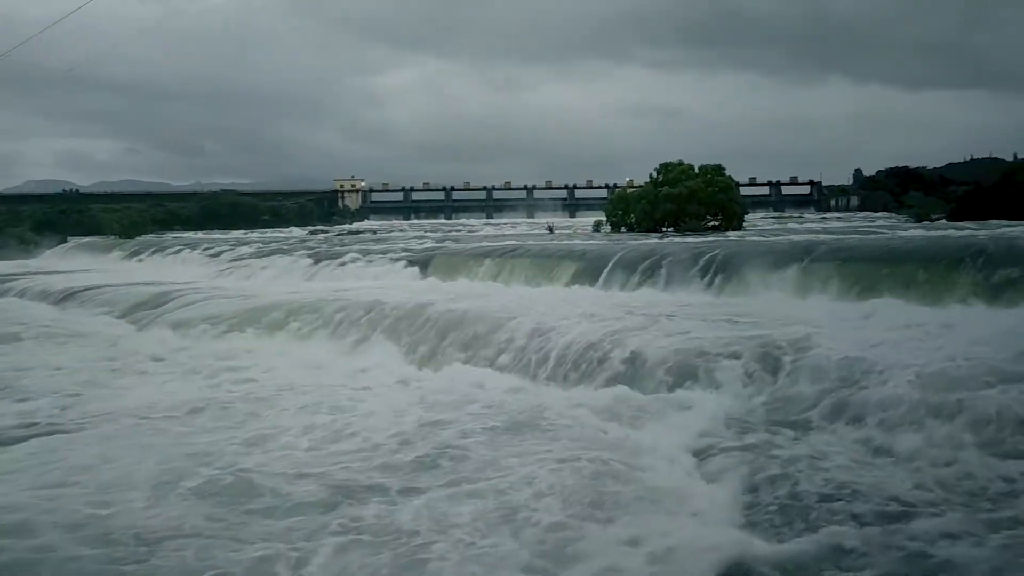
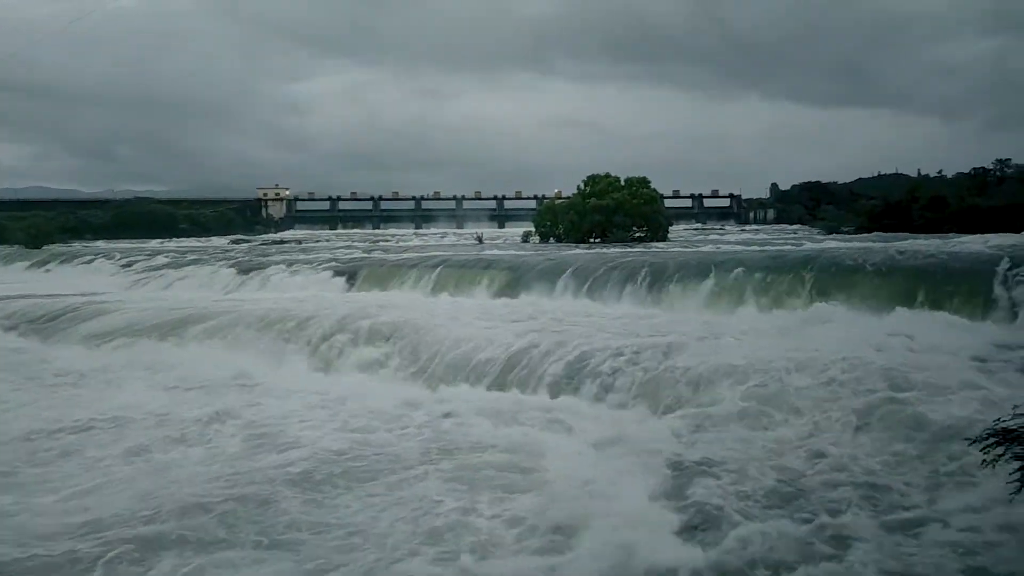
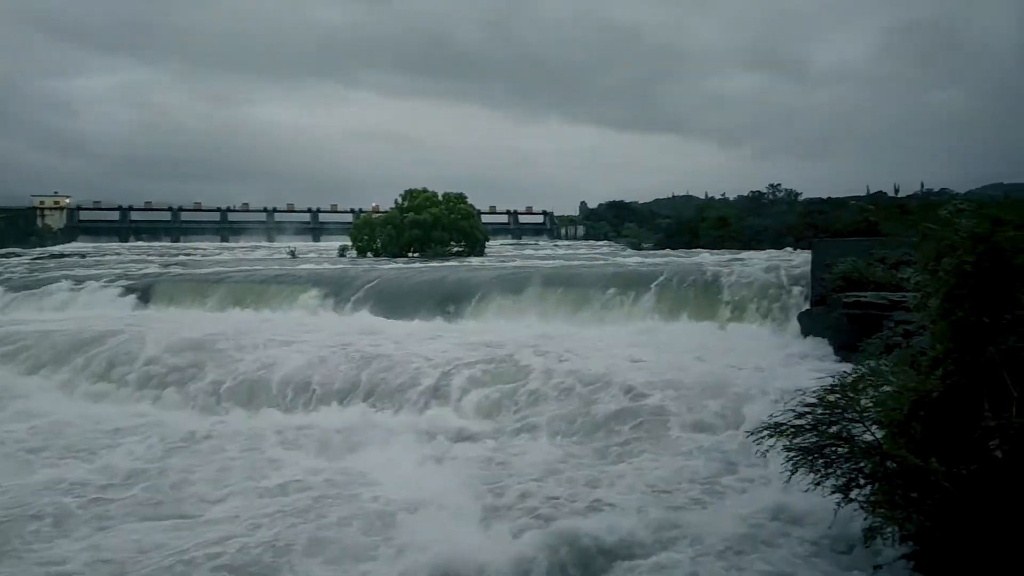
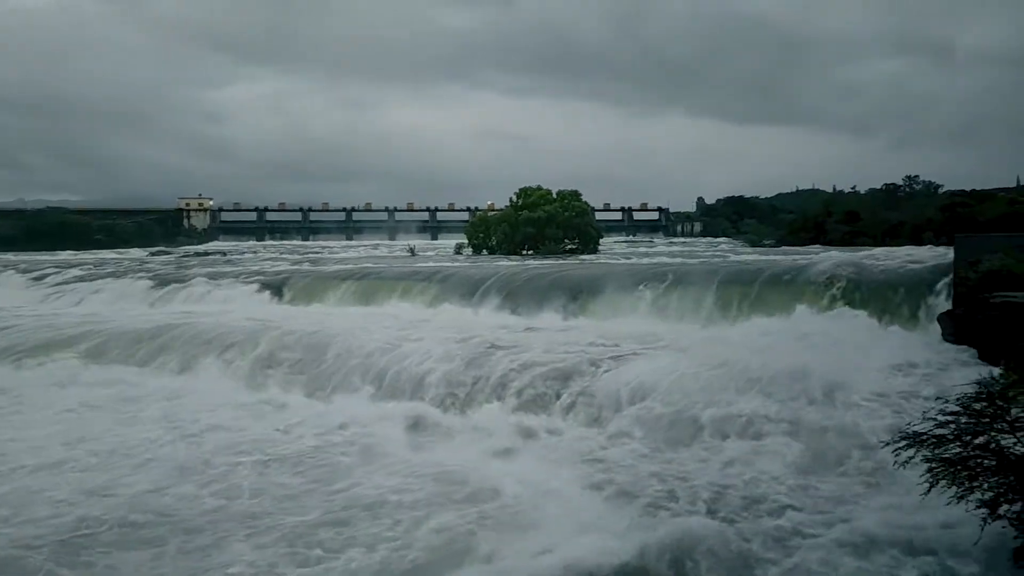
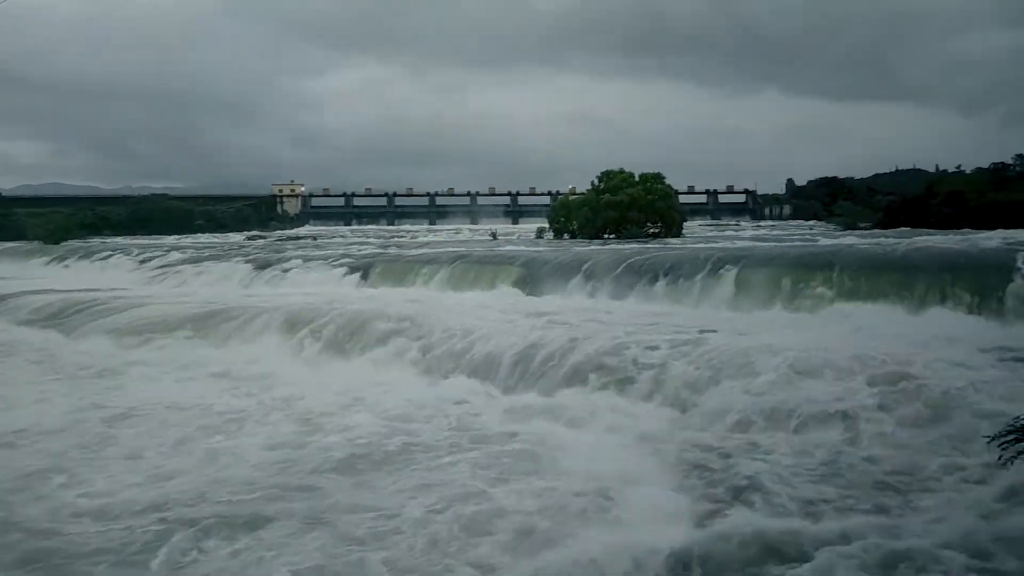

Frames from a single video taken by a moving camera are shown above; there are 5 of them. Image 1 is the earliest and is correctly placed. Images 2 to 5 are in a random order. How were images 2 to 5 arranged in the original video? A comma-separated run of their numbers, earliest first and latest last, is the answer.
5, 2, 4, 3
